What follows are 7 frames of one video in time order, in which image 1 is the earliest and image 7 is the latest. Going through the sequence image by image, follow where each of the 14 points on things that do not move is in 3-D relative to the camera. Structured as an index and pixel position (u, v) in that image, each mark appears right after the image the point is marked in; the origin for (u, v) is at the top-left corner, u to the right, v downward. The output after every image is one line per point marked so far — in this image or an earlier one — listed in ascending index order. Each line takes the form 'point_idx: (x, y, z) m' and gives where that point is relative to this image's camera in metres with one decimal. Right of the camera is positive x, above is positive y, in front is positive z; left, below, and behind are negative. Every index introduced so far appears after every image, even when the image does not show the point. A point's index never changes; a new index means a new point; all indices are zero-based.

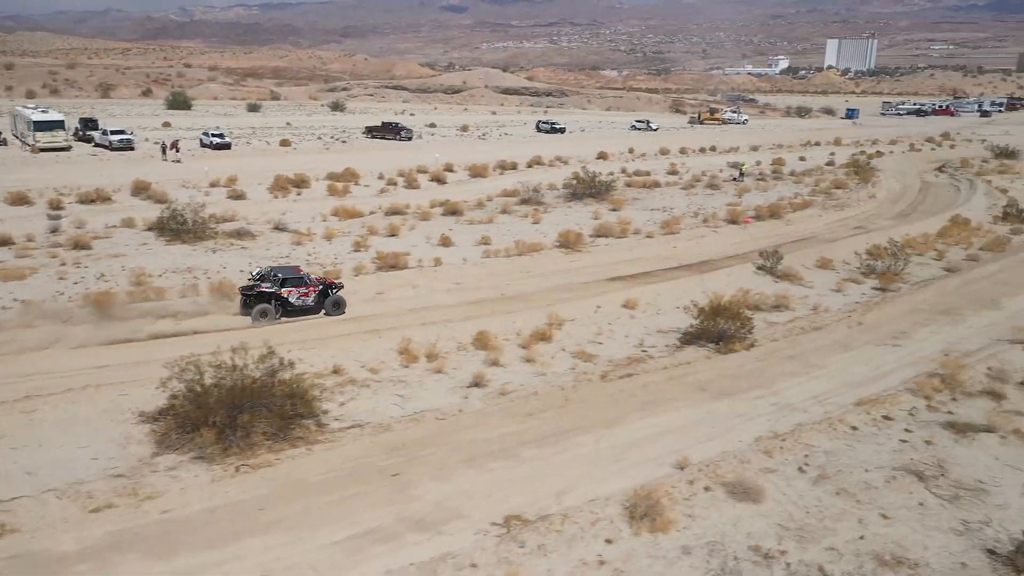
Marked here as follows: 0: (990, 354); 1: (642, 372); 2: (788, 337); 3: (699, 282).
0: (+8.5, -1.2, +14.4) m
1: (+2.1, -1.4, +13.3) m
2: (+5.2, -0.9, +15.4) m
3: (+4.2, +0.1, +18.5) m
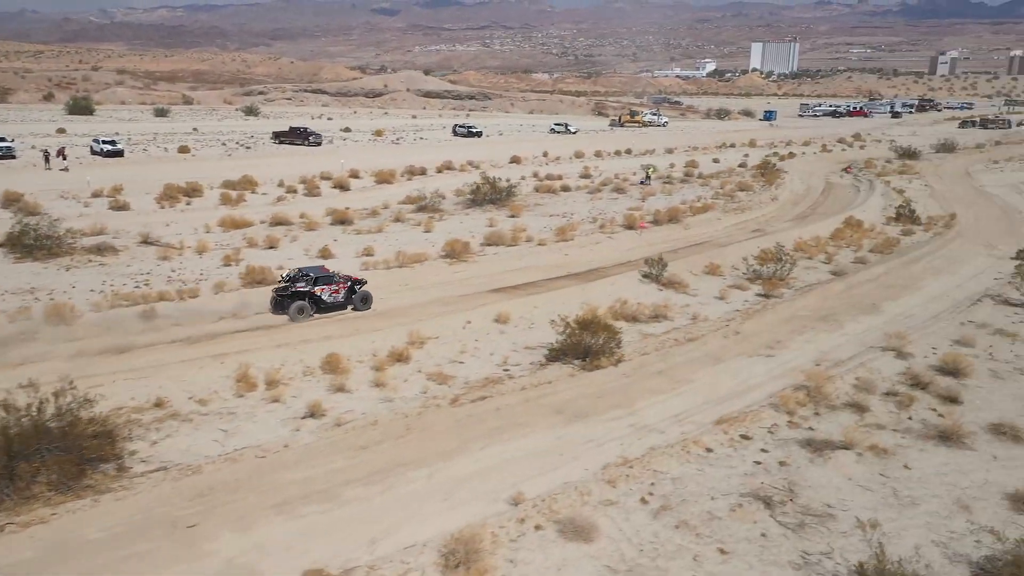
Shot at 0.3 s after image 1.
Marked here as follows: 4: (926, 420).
0: (+6.0, -1.3, +14.1) m
1: (-0.2, -1.6, +12.5) m
2: (+2.7, -1.1, +14.8) m
3: (+1.5, -0.1, +17.9) m
4: (+6.1, -2.0, +12.0) m
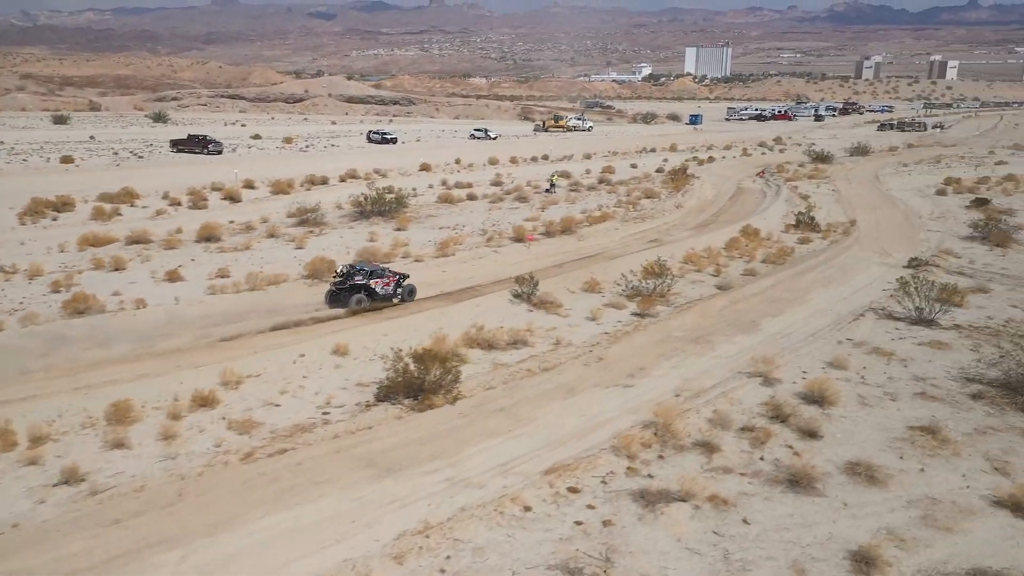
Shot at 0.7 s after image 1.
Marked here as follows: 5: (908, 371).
0: (+3.3, -1.7, +13.0) m
1: (-2.8, -2.1, +10.9) m
2: (-0.1, -1.6, +13.4) m
3: (-1.5, -0.6, +16.4) m
4: (+3.6, -2.3, +10.9) m
5: (+7.0, -1.5, +14.5) m
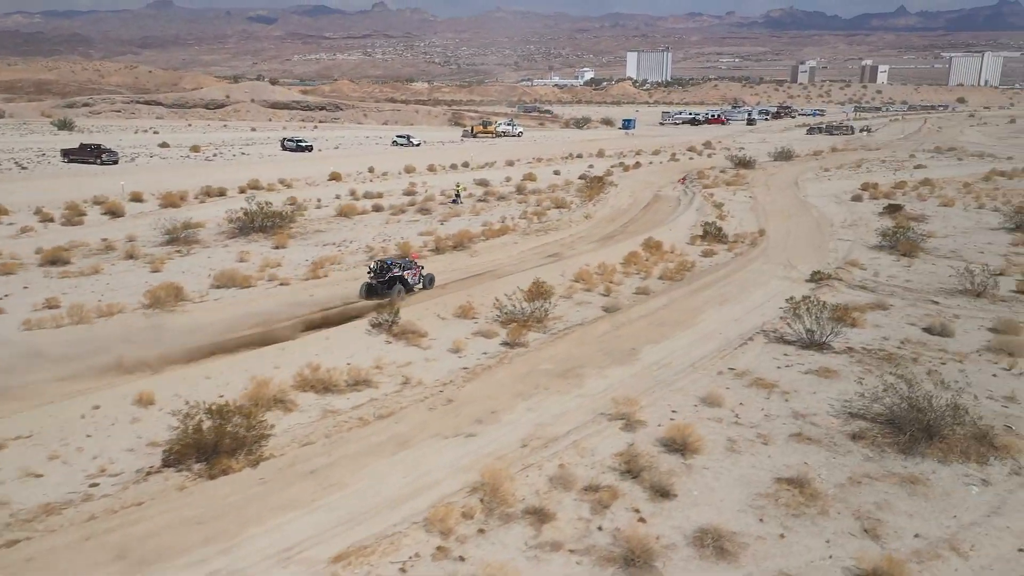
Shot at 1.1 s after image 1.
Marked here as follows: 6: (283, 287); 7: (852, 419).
0: (+0.8, -2.2, +11.4) m
1: (-5.1, -2.7, +8.9) m
2: (-2.6, -2.1, +11.7) m
3: (-4.2, -1.1, +14.6) m
4: (+1.2, -2.8, +9.3) m
5: (+4.5, -1.9, +13.1) m
6: (-5.5, 0.0, +19.8) m
7: (+5.3, -2.0, +12.6) m
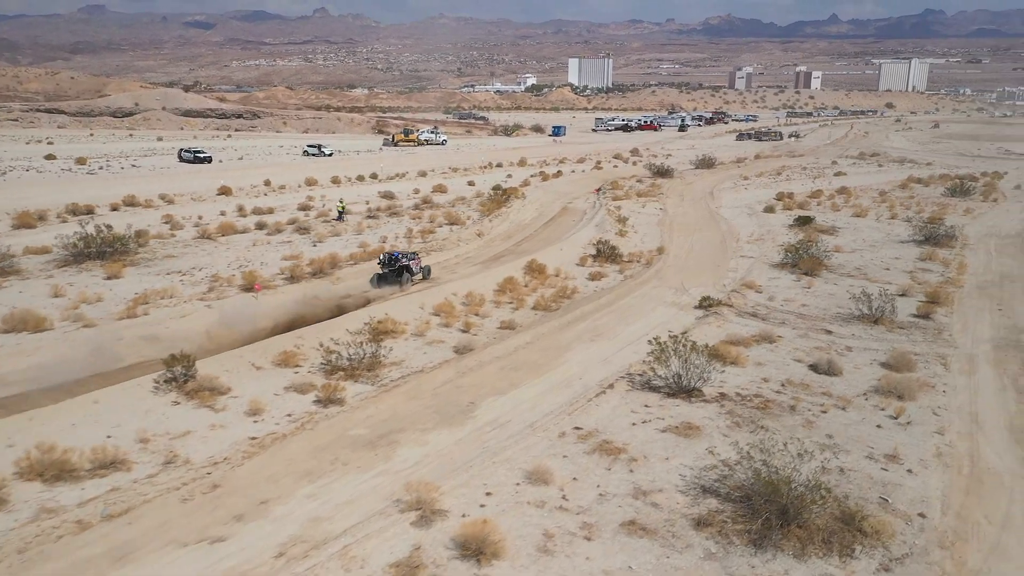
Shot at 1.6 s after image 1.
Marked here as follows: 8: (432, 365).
0: (-1.9, -2.9, +9.0) m
1: (-7.7, -3.5, +6.2) m
2: (-5.3, -2.9, +9.0) m
3: (-7.1, -2.0, +11.8) m
4: (-1.4, -3.5, +7.0) m
5: (+1.6, -2.6, +11.0) m
6: (-8.8, -0.9, +17.0) m
7: (+2.5, -2.7, +10.5) m
8: (-1.5, -1.5, +15.3) m
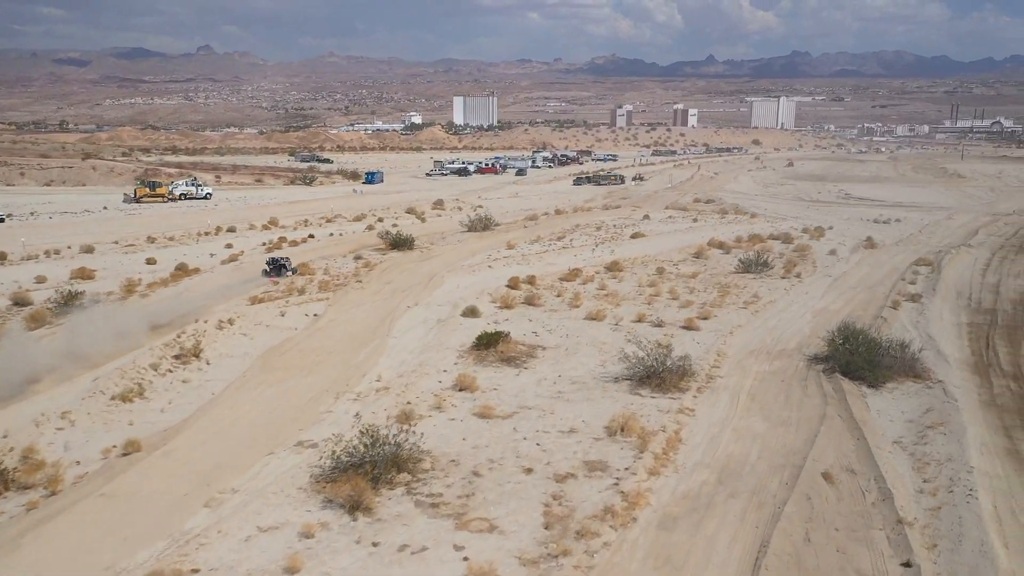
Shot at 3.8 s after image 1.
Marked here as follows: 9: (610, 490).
0: (-11.2, -6.3, -4.1) m
1: (-16.6, -7.0, -7.7) m
2: (-14.6, -6.4, -4.5) m
3: (-16.8, -5.7, -1.9) m
4: (-10.4, -6.8, -6.1) m
5: (-8.0, -6.0, -1.7) m
6: (-19.2, -4.9, +3.0) m
7: (-7.1, -6.1, -2.0) m
8: (-11.7, -5.2, +2.3) m
9: (+1.7, -3.4, +13.8) m
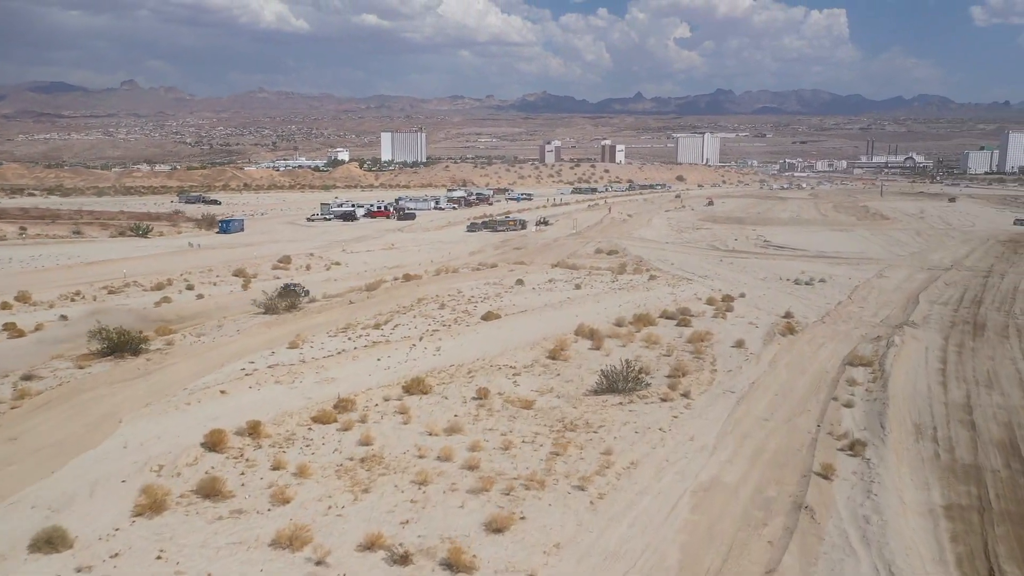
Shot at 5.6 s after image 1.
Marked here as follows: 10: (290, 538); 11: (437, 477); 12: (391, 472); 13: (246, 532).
0: (-15.2, -8.7, -17.4) m
1: (-20.3, -9.2, -21.4) m
2: (-18.6, -8.8, -18.0) m
3: (-21.0, -8.2, -15.6) m
4: (-14.3, -9.0, -19.3) m
5: (-12.2, -8.4, -14.7) m
6: (-23.7, -7.6, -10.9) m
7: (-11.3, -8.4, -15.0) m
8: (-16.2, -7.8, -11.0) m
9: (-3.8, -6.3, +1.6) m
10: (-3.7, -4.3, +14.0) m
11: (-1.5, -4.0, +17.2) m
12: (-2.5, -3.9, +17.5) m
13: (-4.7, -4.3, +14.2) m
